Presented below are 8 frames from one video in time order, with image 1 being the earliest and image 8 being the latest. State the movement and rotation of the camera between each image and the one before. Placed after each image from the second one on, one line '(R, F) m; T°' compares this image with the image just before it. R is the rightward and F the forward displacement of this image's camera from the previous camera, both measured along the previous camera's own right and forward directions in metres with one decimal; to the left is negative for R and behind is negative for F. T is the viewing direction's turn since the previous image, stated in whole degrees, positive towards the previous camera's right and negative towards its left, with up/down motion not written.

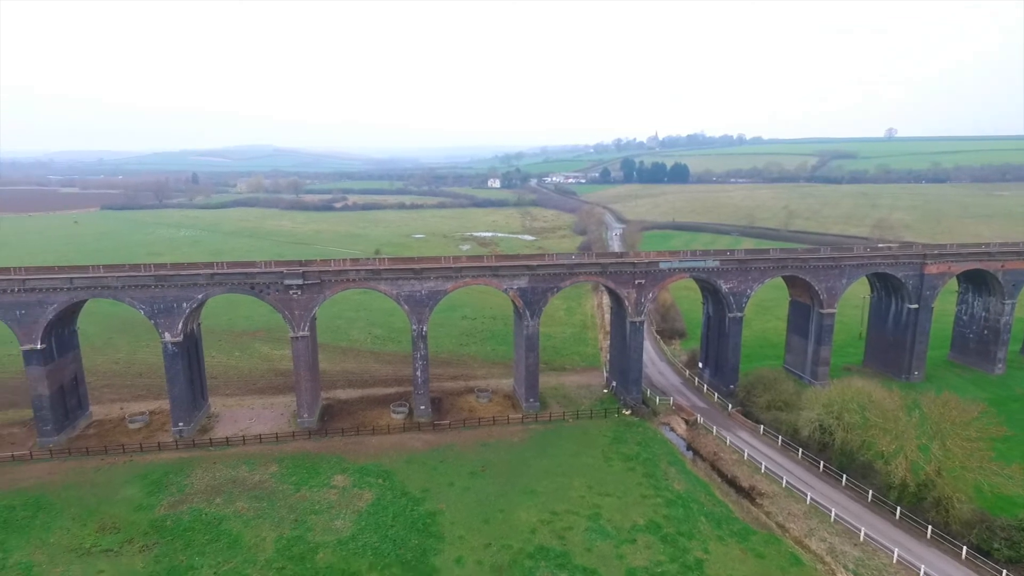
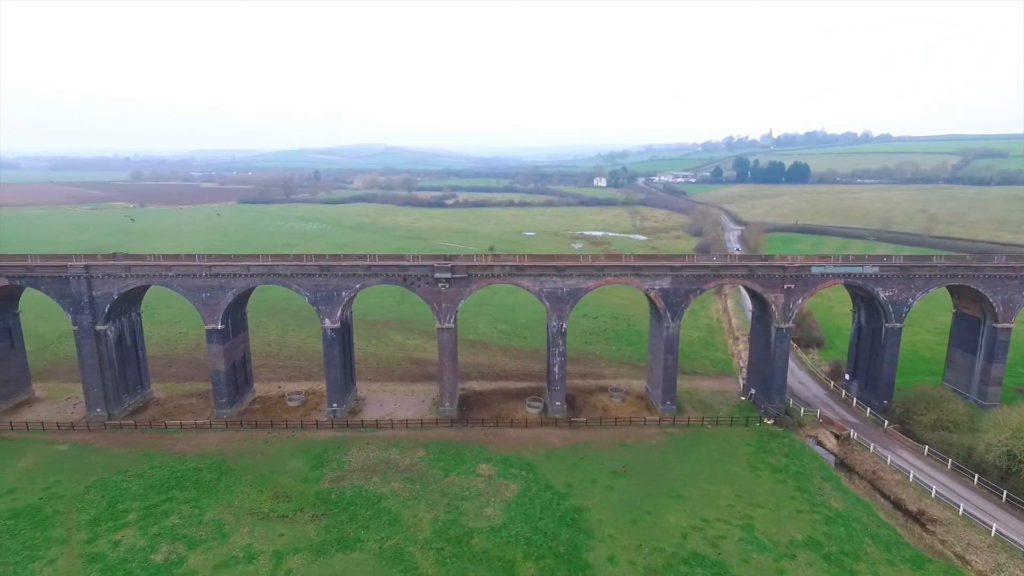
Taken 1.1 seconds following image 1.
(-2.1, -0.3) m; -9°
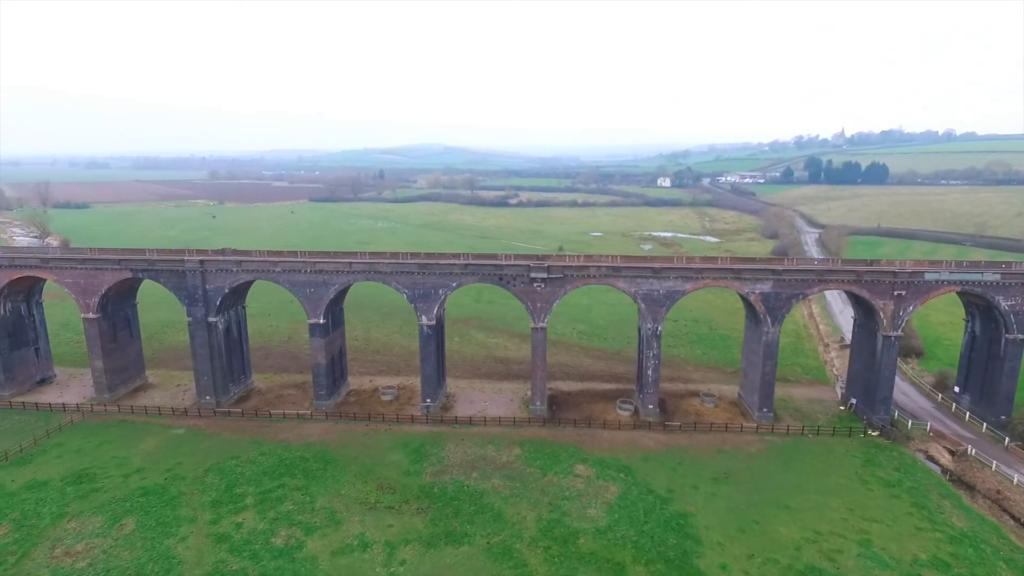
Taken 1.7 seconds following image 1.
(-1.9, -0.1) m; -5°
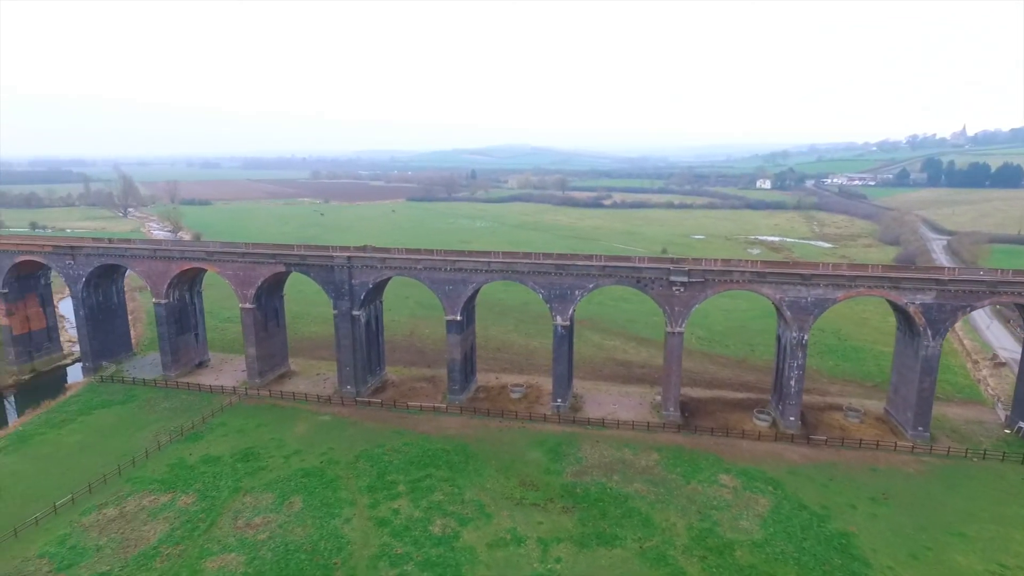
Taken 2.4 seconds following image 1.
(-2.6, -0.3) m; -7°
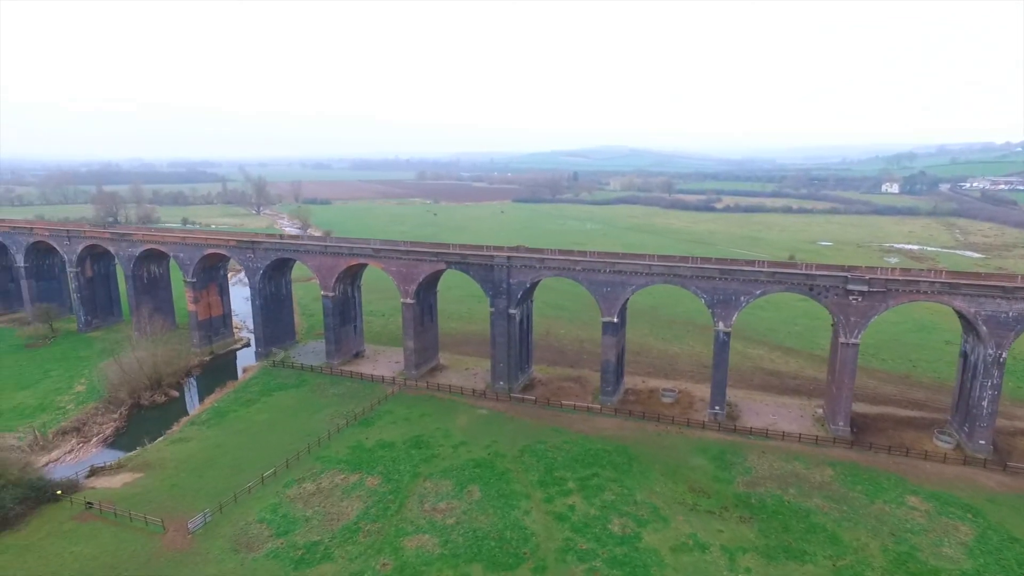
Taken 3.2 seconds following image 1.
(-3.3, -0.6) m; -8°
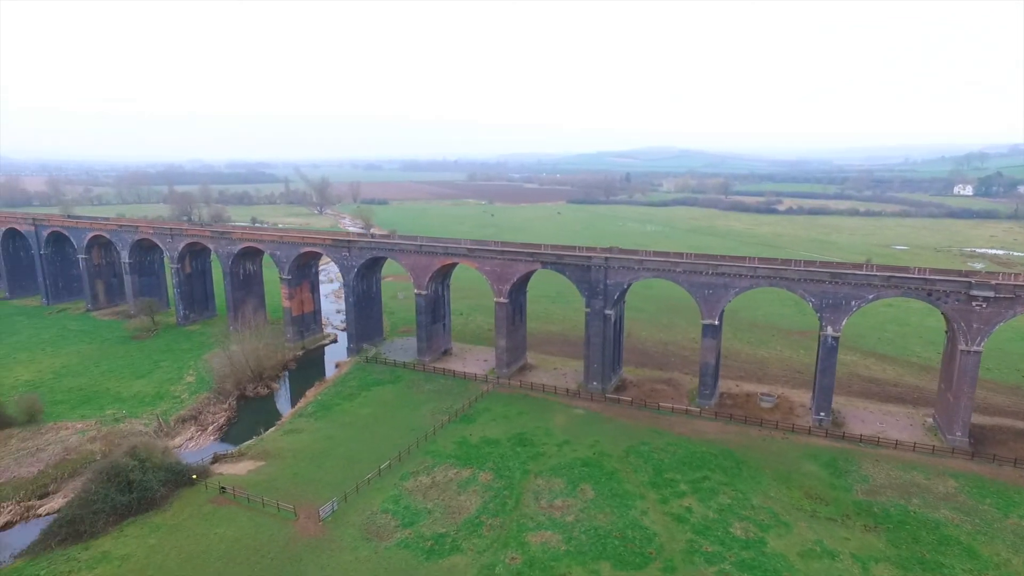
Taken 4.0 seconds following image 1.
(-2.8, -0.3) m; -4°
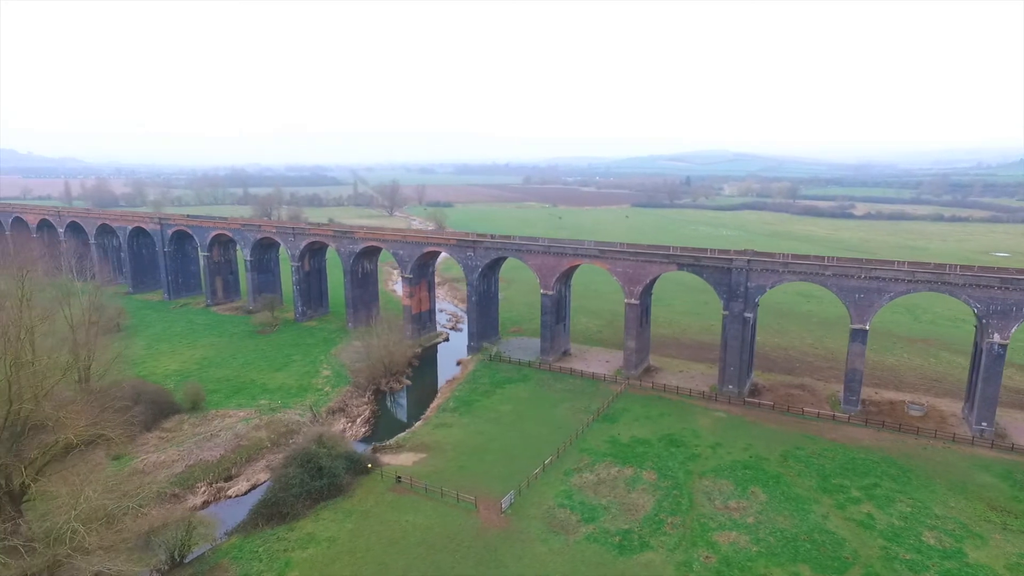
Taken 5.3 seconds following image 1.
(-5.0, -0.5) m; -4°
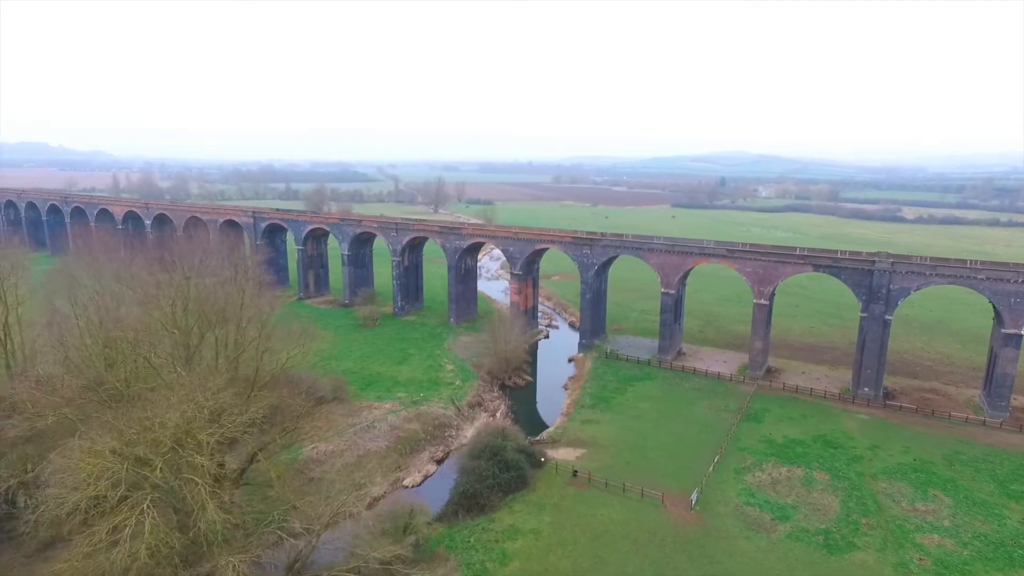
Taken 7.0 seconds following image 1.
(-6.5, -0.2) m; -1°
